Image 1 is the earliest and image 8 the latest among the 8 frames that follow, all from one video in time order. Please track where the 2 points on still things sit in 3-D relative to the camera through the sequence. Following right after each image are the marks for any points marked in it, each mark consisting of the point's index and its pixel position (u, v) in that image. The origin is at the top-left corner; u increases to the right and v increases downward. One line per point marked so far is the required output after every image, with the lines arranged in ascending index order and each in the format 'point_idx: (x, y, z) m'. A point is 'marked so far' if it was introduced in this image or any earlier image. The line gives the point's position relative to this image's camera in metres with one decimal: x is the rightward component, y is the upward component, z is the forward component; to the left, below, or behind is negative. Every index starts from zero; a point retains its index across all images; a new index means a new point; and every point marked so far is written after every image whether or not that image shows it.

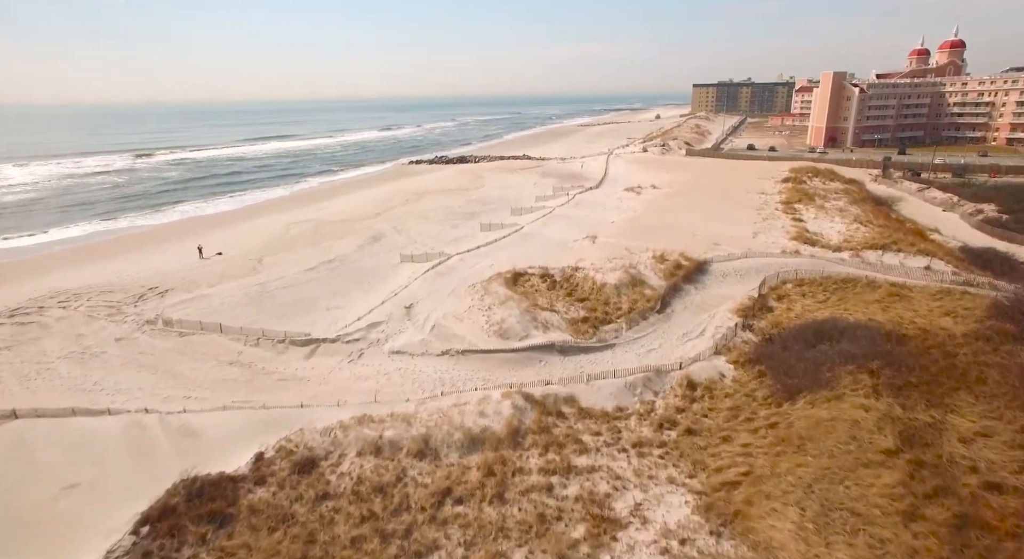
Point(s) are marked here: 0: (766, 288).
0: (+7.9, -0.3, +15.6) m
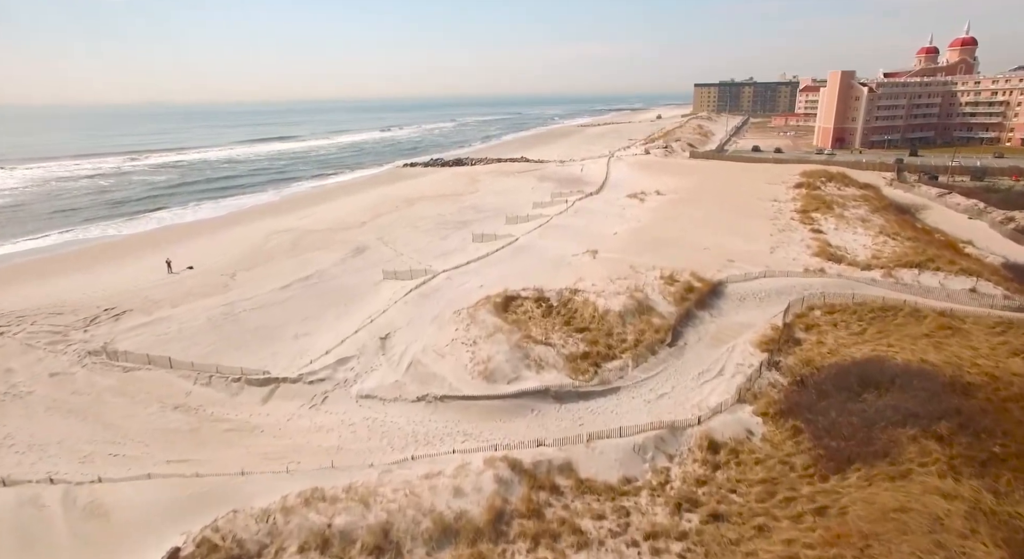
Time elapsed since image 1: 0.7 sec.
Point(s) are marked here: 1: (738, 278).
0: (+7.6, -1.0, +13.7) m
1: (+7.2, +0.1, +15.9) m
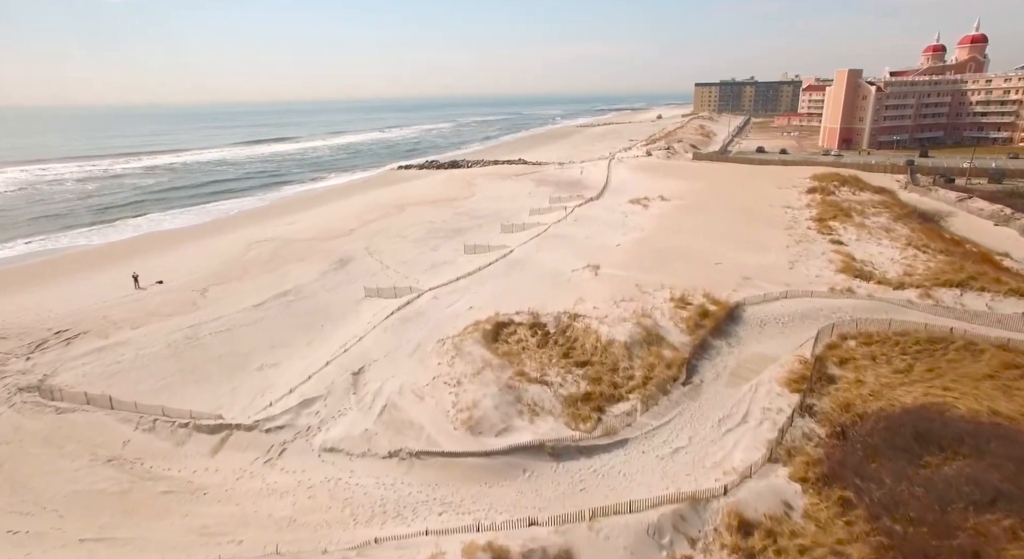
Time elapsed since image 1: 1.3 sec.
0: (+7.4, -1.6, +12.0) m
1: (+7.0, -0.6, +14.2) m
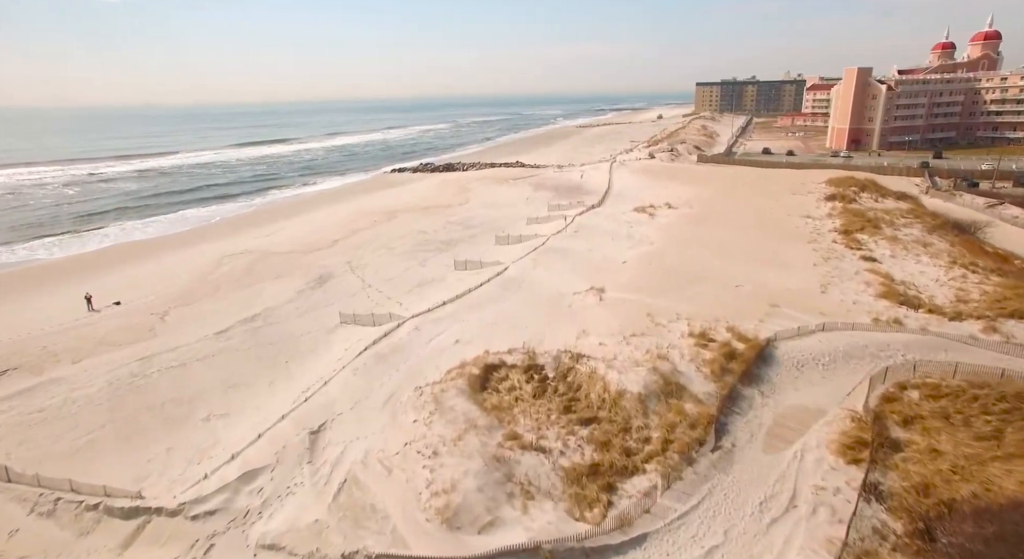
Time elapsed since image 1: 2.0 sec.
0: (+7.2, -2.4, +9.9) m
1: (+6.8, -1.3, +12.2) m
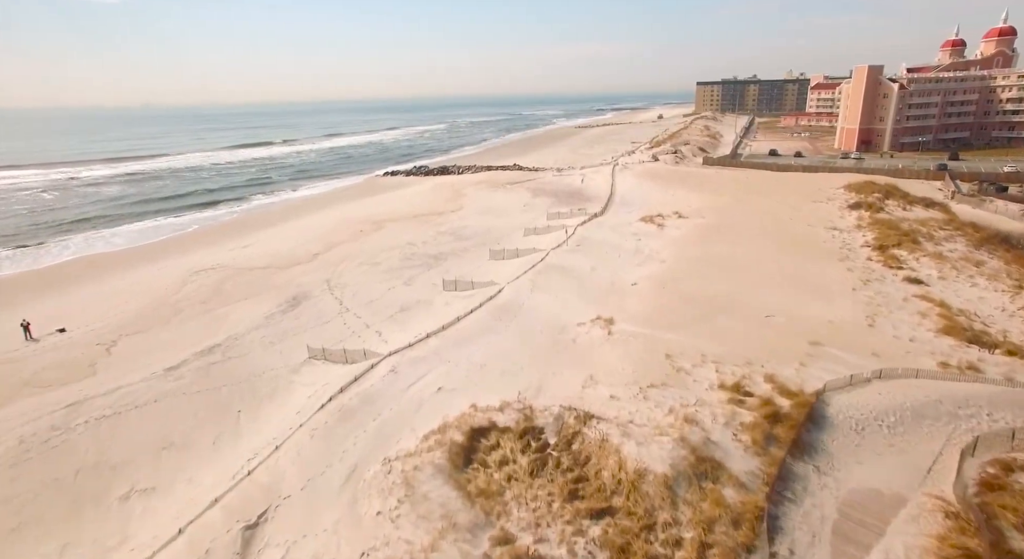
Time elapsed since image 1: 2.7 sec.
0: (+7.1, -3.1, +7.8) m
1: (+6.6, -2.1, +10.0) m
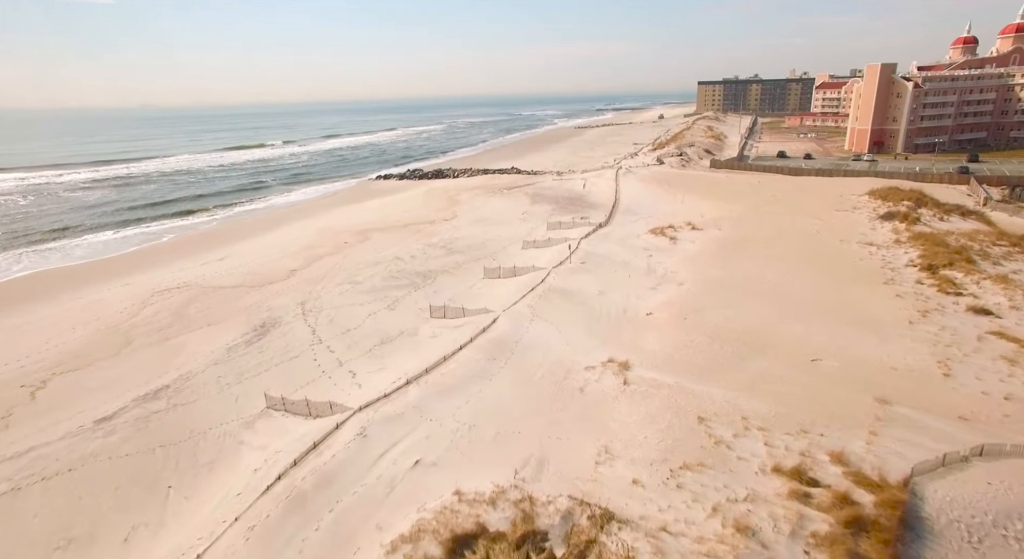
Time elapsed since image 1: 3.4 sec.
0: (+7.0, -3.9, +5.5) m
1: (+6.5, -2.9, +7.7) m
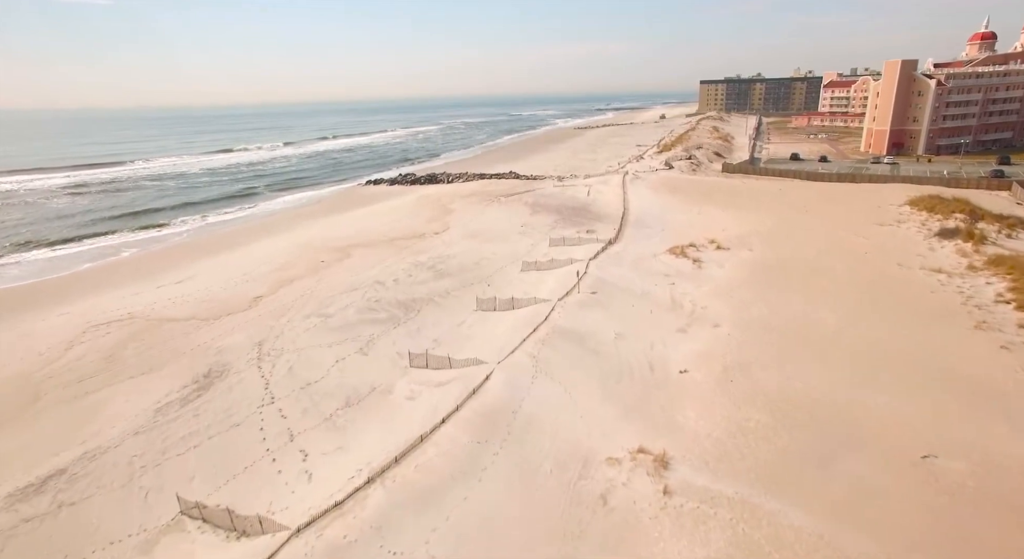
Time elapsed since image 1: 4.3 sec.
0: (+6.9, -5.0, +2.4) m
1: (+6.5, -3.9, +4.7) m
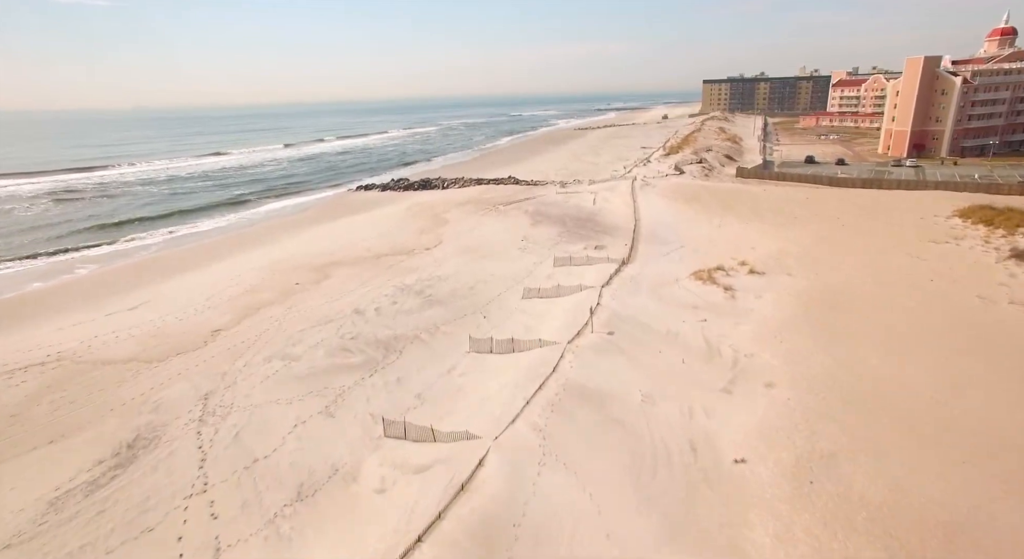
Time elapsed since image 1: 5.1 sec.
0: (+7.0, -6.0, -0.4) m
1: (+6.5, -4.9, +1.9) m
